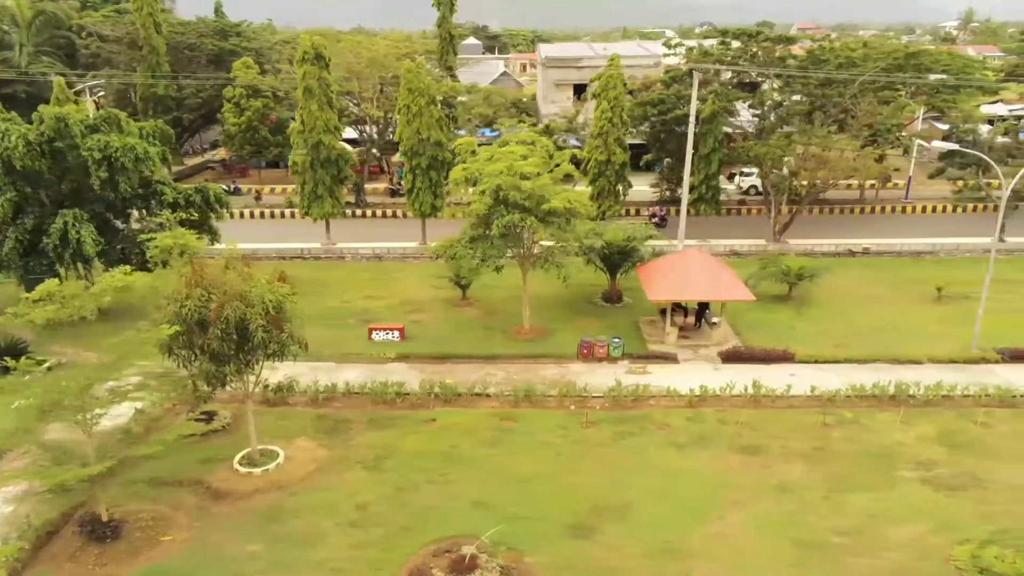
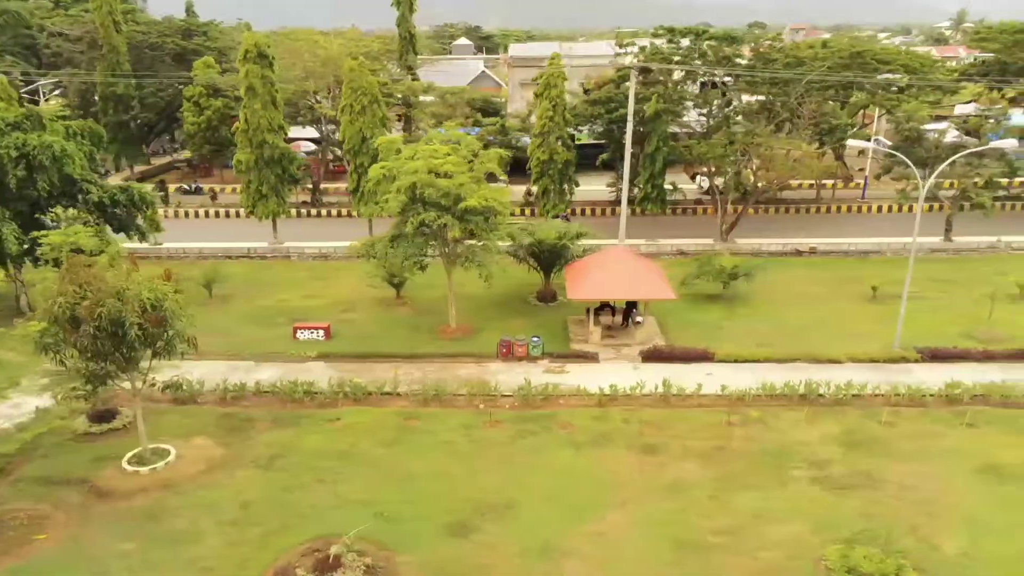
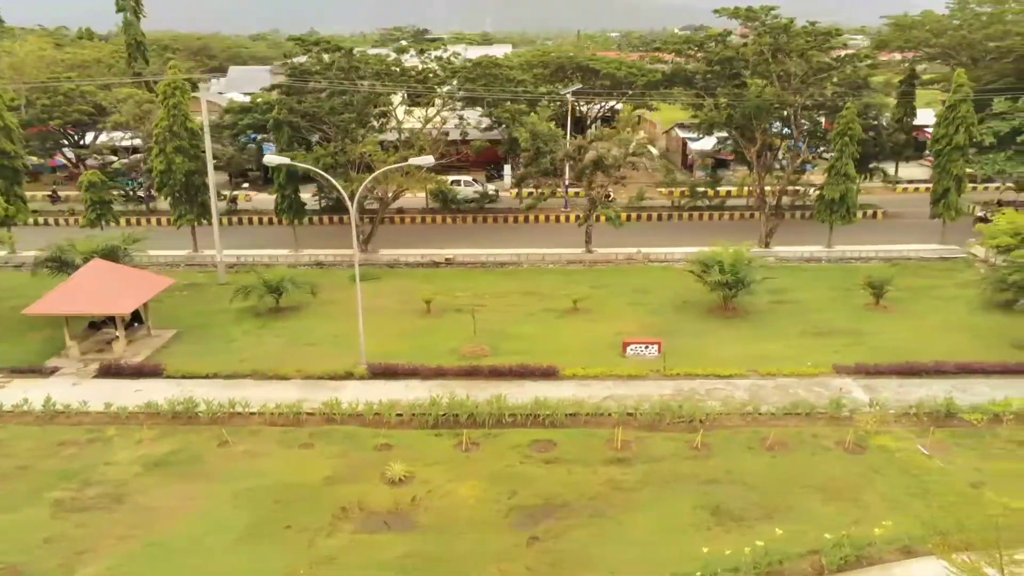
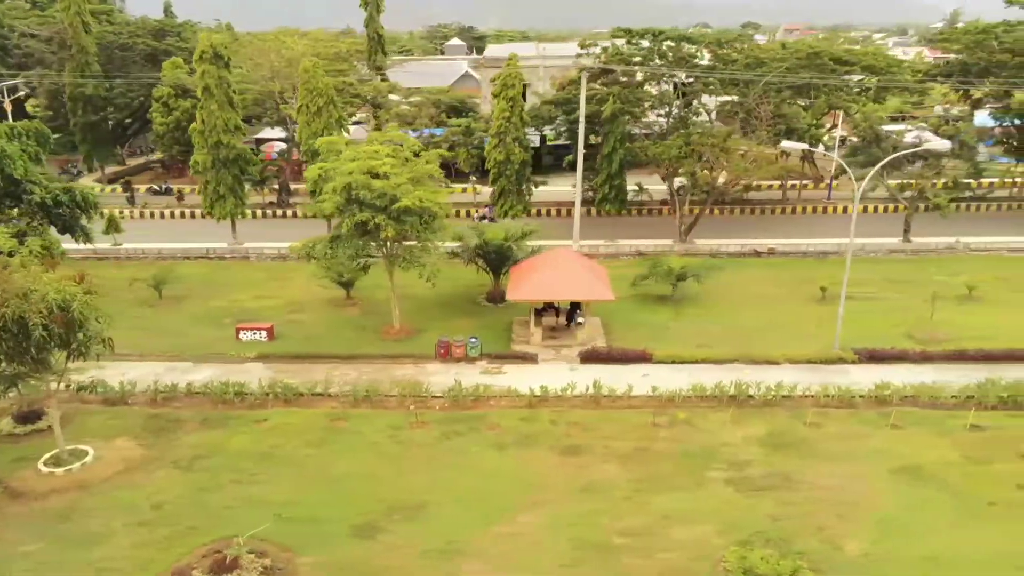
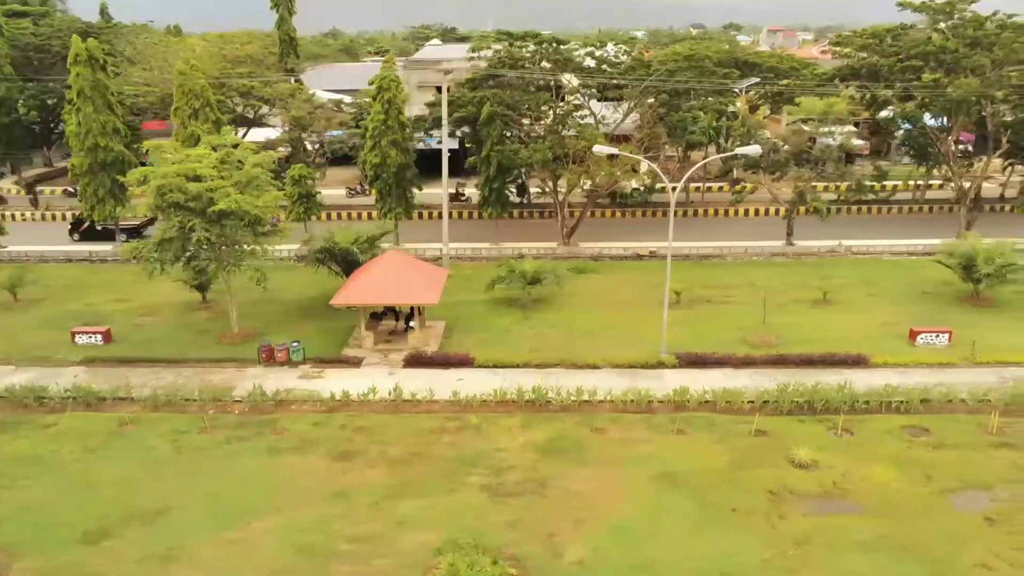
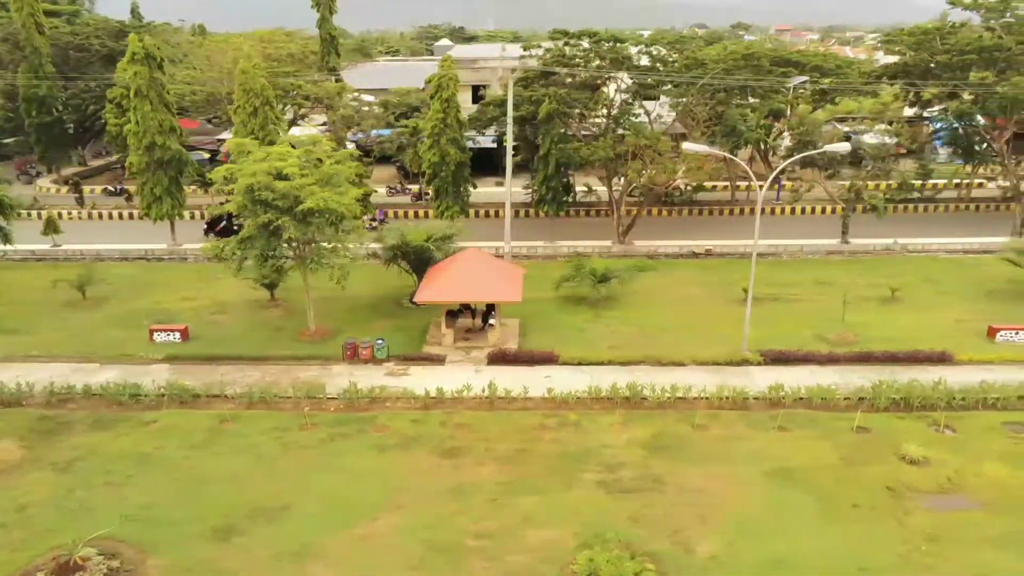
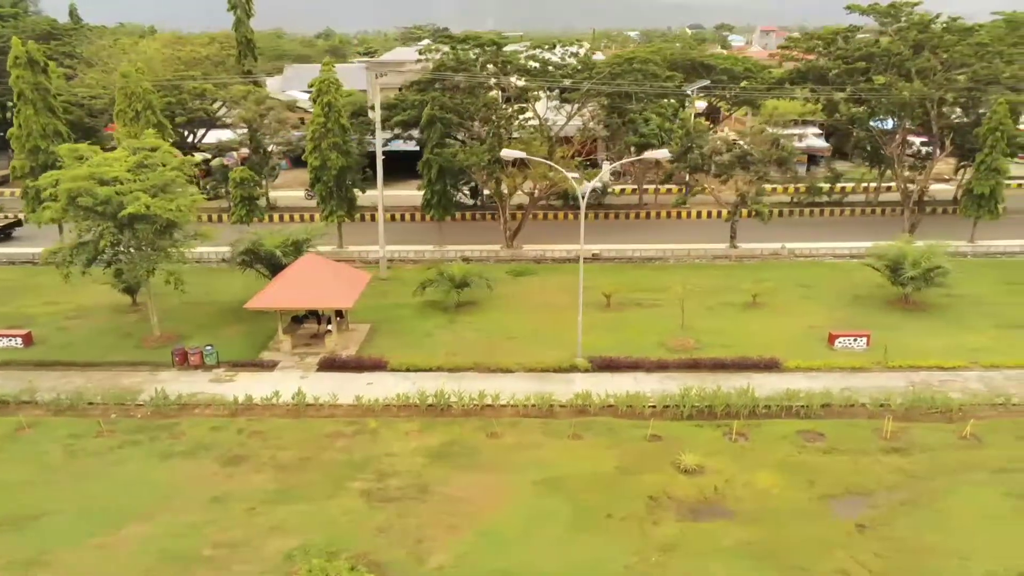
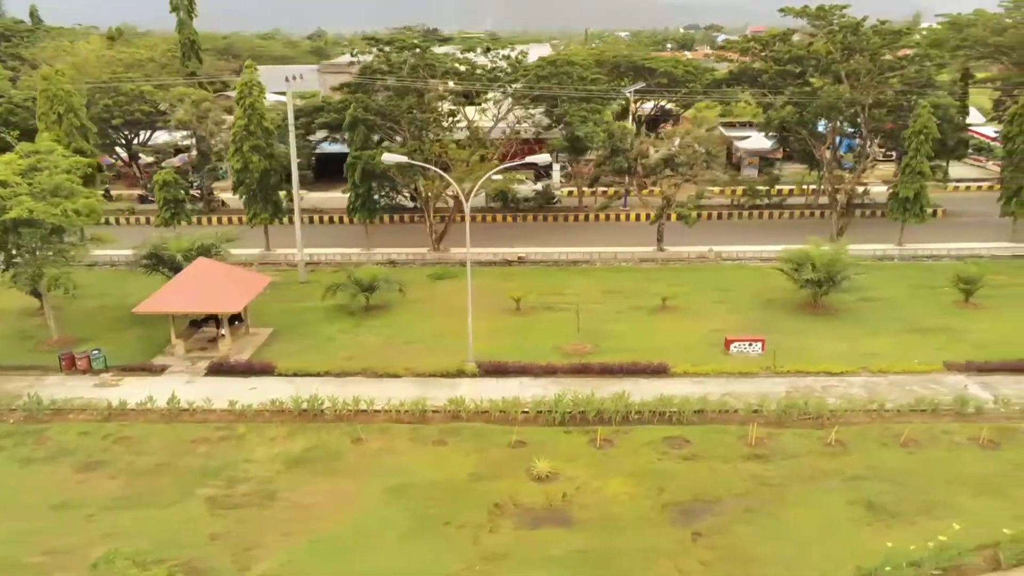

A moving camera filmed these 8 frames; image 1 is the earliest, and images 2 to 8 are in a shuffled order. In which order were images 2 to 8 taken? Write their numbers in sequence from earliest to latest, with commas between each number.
2, 4, 6, 5, 7, 8, 3
